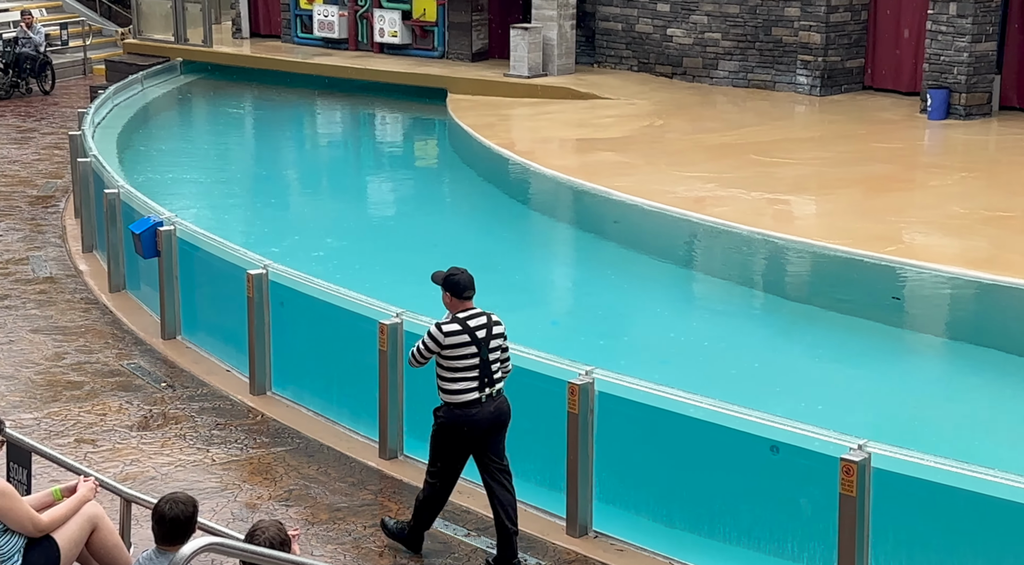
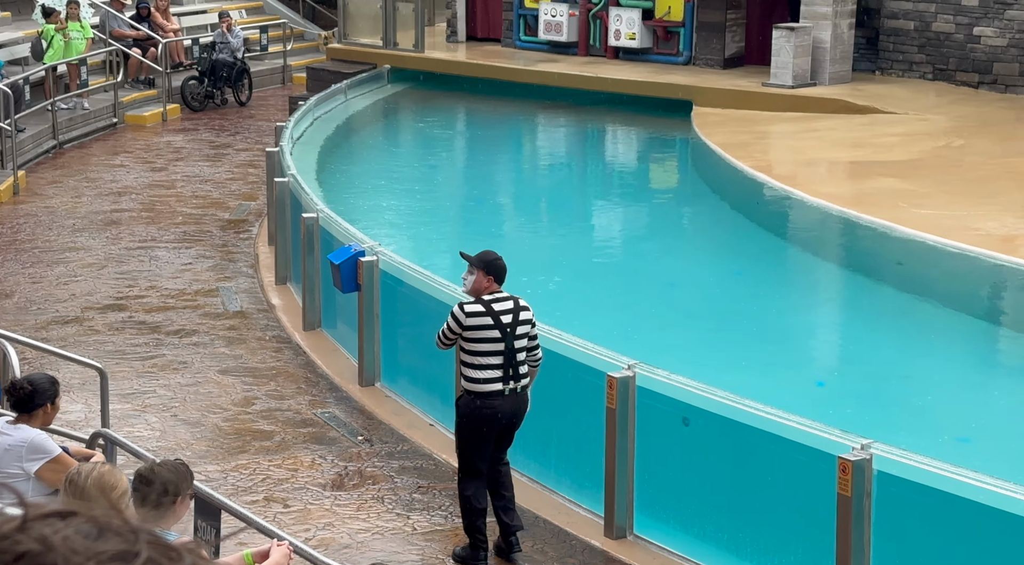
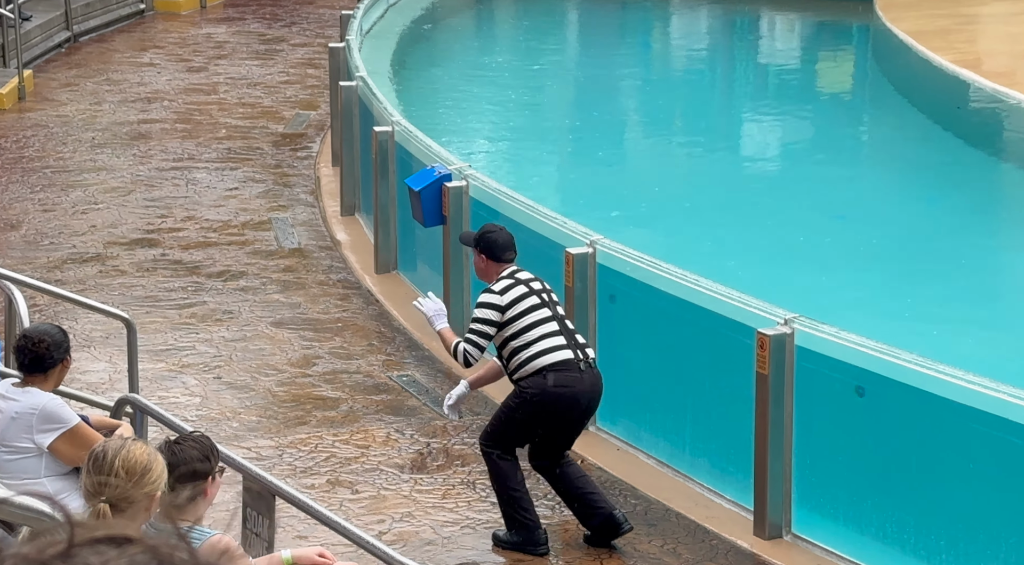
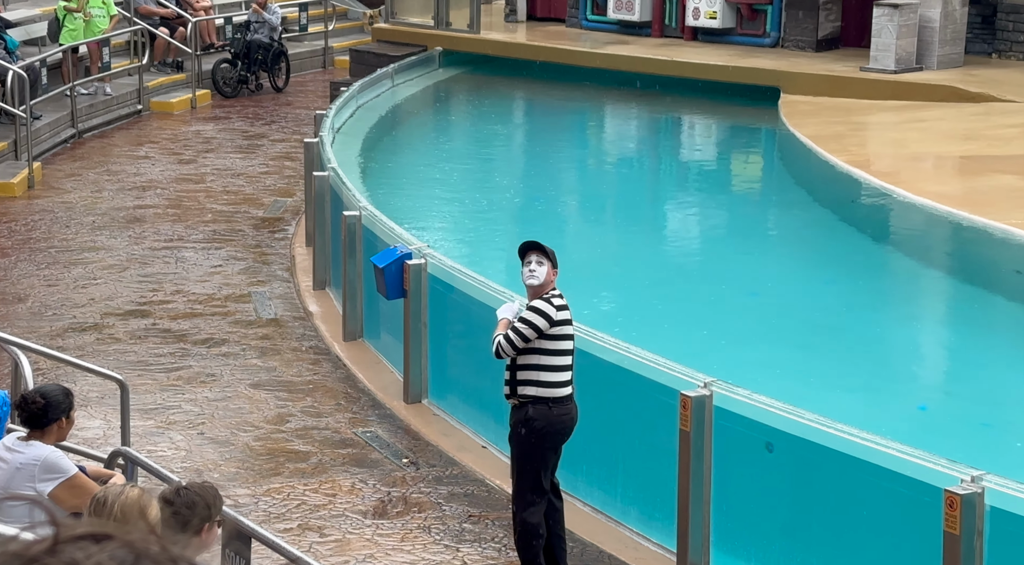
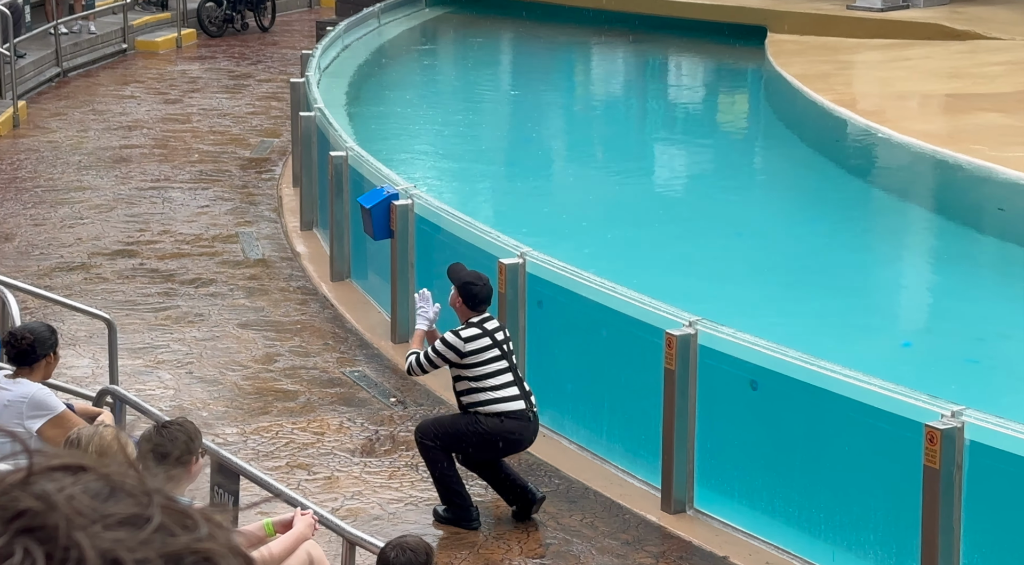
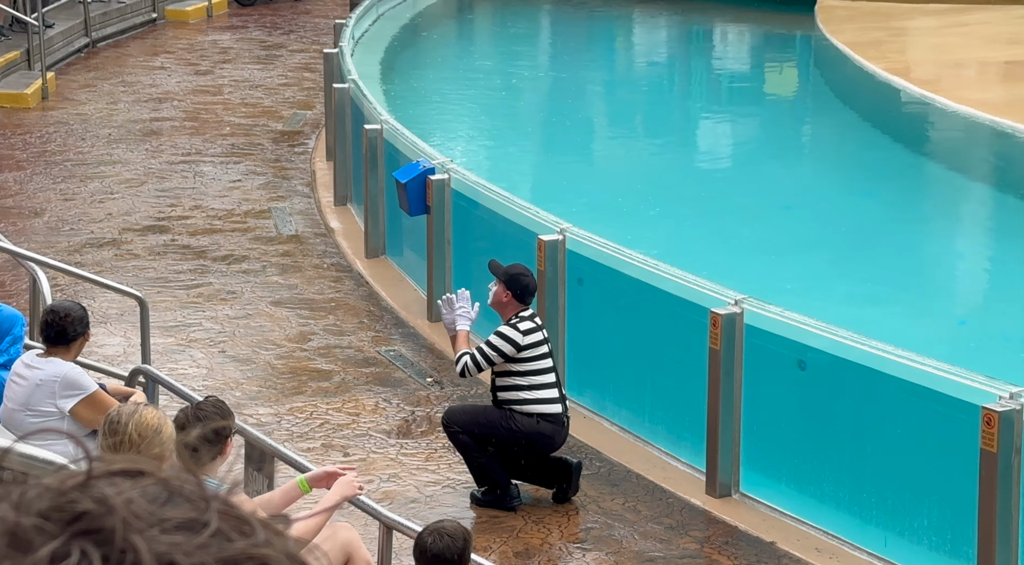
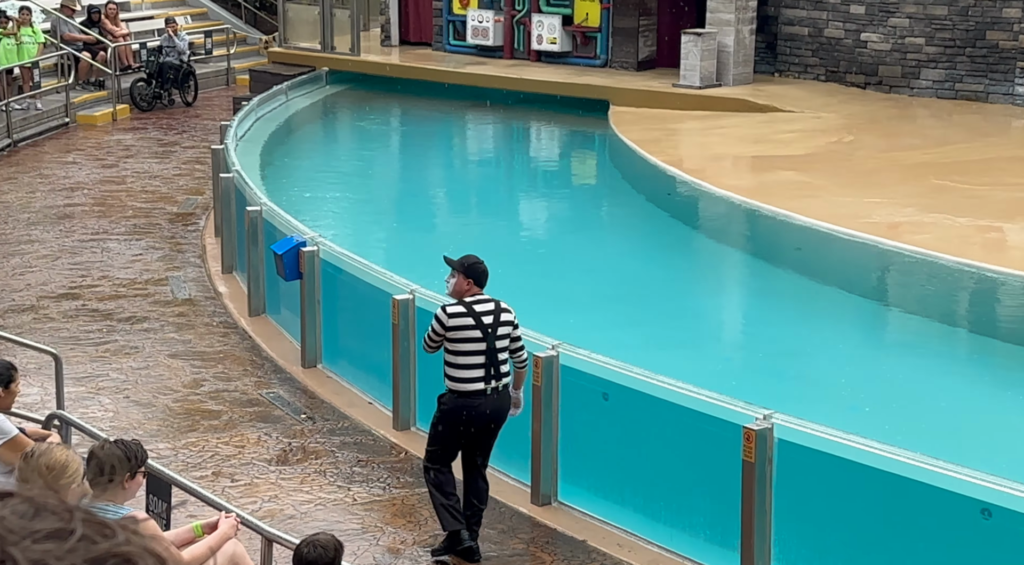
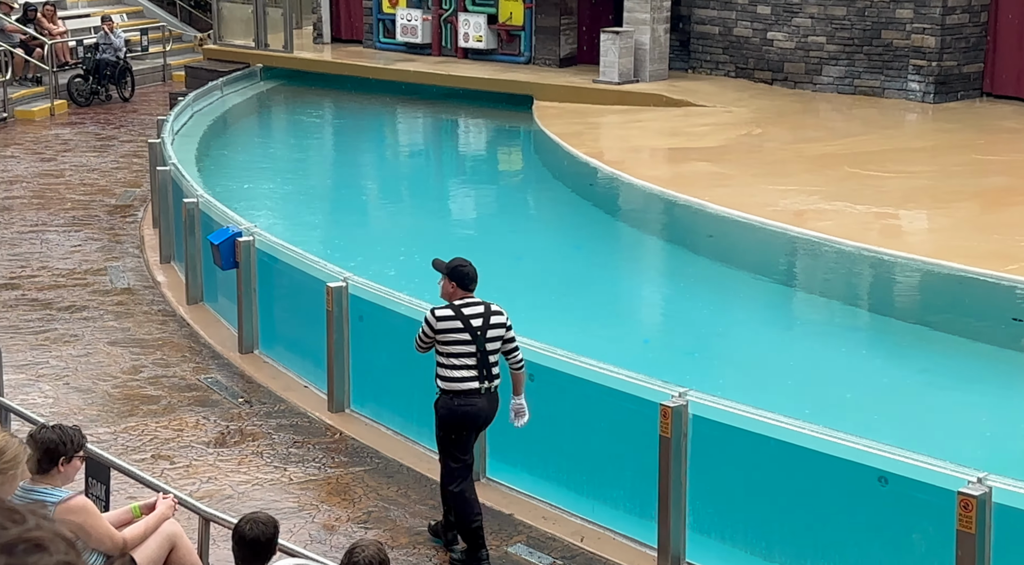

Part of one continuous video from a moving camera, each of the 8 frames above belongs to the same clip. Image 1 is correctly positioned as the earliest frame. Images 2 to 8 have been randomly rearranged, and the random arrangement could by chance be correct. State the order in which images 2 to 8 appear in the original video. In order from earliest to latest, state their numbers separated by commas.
8, 7, 2, 4, 5, 6, 3
